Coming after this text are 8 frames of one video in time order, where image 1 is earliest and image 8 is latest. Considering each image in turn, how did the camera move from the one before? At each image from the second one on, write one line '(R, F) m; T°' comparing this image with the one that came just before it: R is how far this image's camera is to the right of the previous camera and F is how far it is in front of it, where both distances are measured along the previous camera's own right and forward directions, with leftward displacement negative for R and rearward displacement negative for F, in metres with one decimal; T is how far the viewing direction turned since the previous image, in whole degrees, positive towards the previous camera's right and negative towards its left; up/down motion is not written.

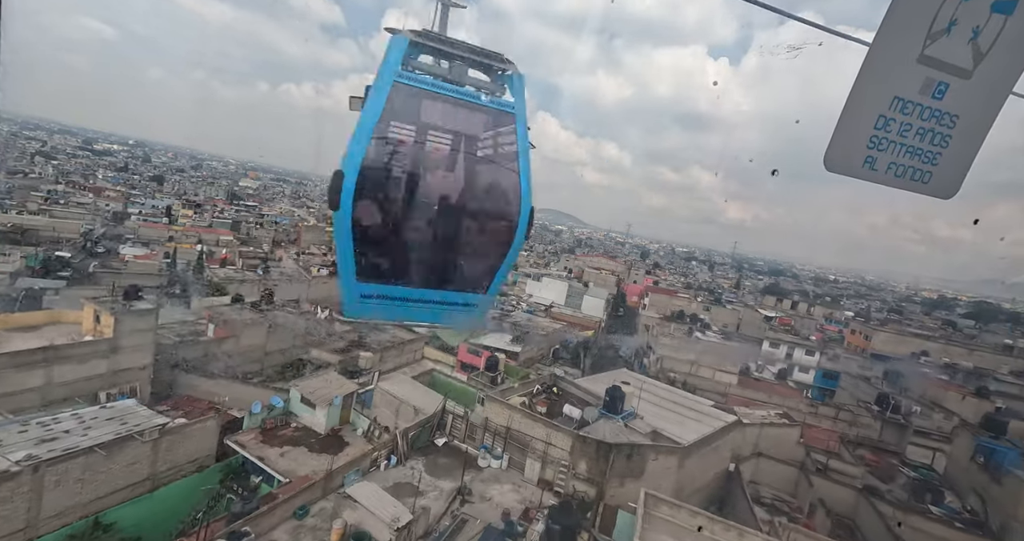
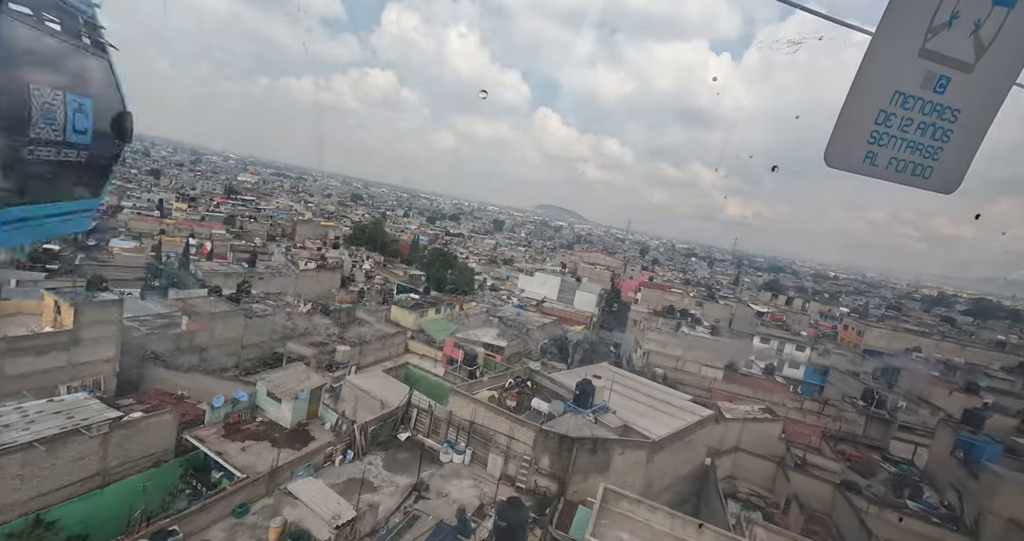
(+0.2, +0.1) m; 0°
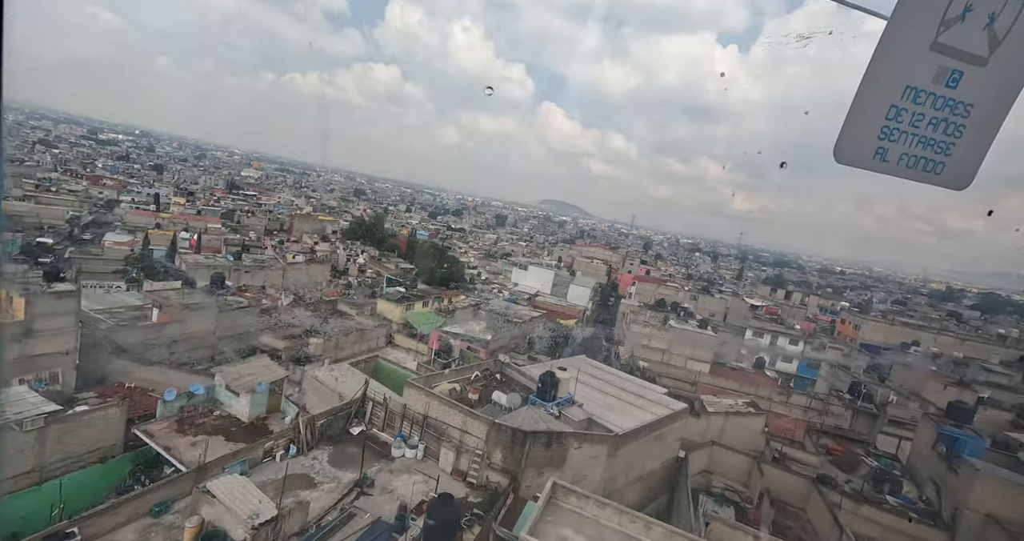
(+0.3, +0.1) m; 0°
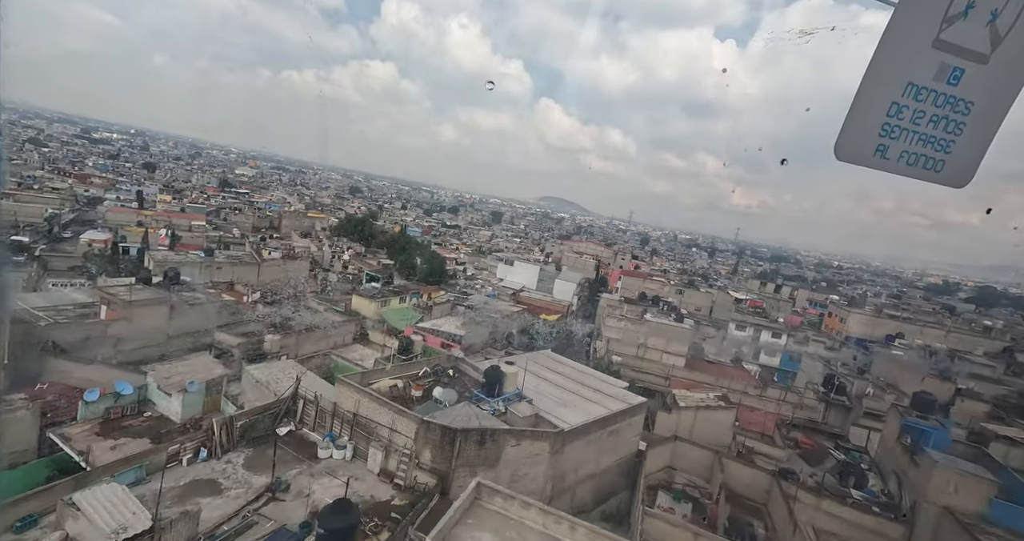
(+0.4, +0.2) m; +1°
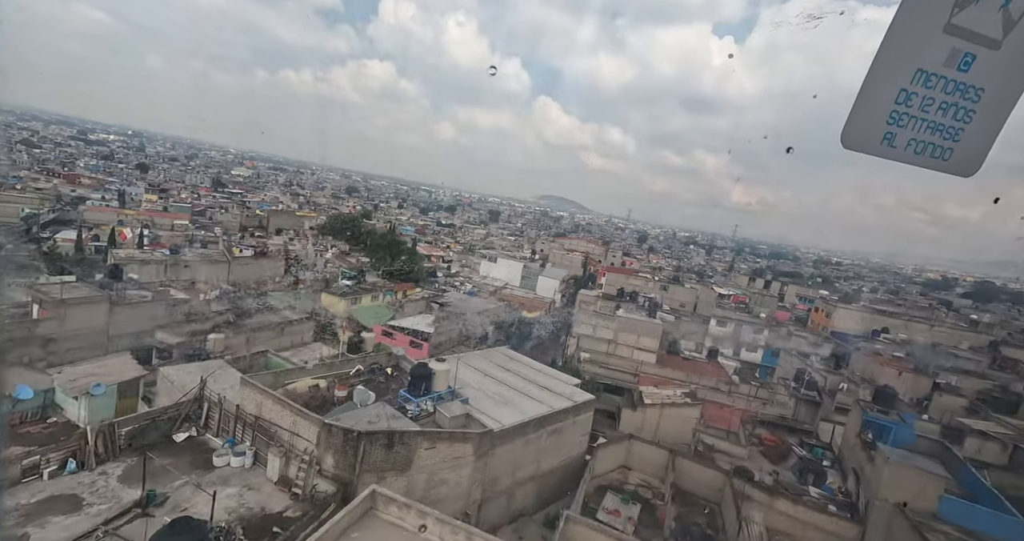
(+0.5, +0.2) m; +1°
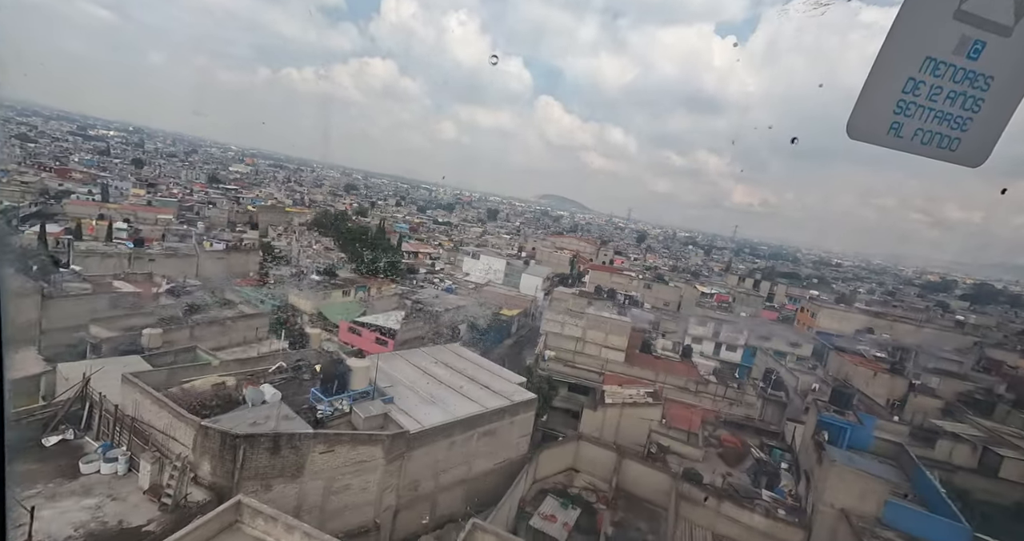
(+0.5, +0.2) m; +1°
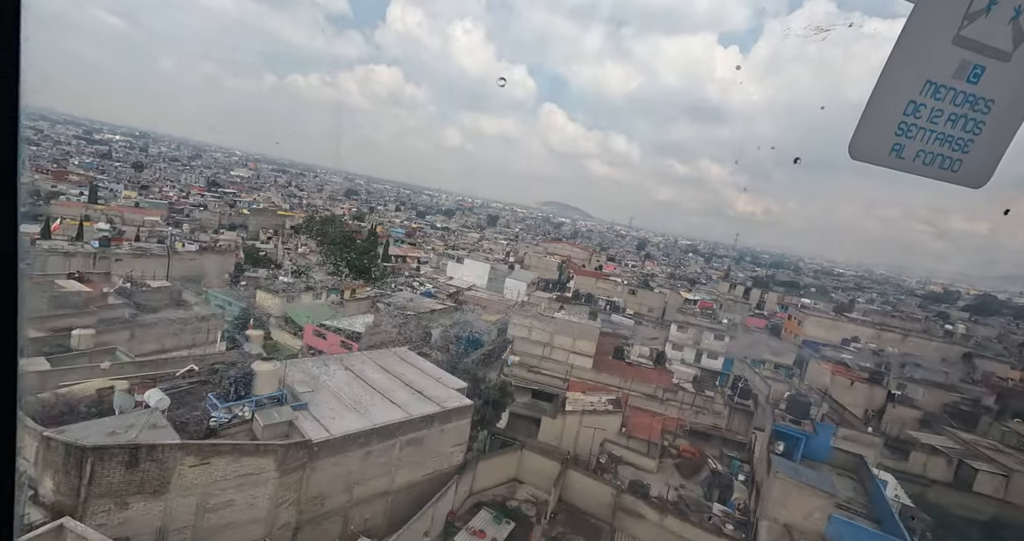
(+0.5, +0.2) m; +1°
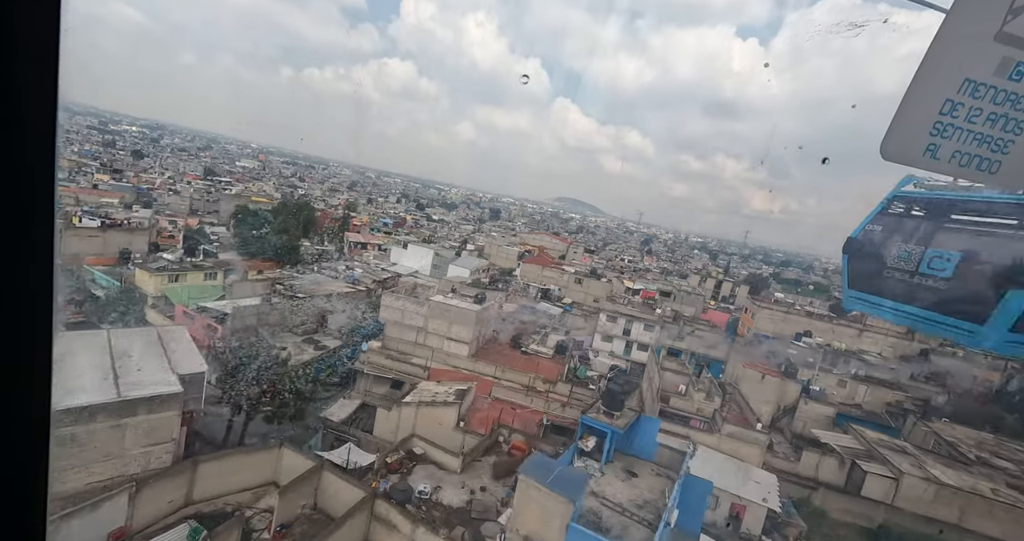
(+2.0, +0.8) m; +1°
